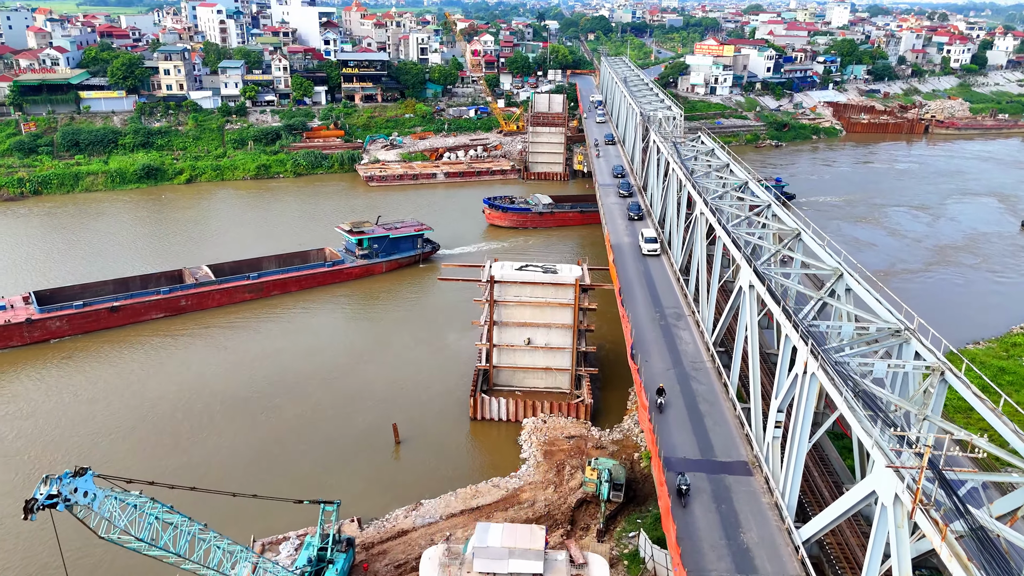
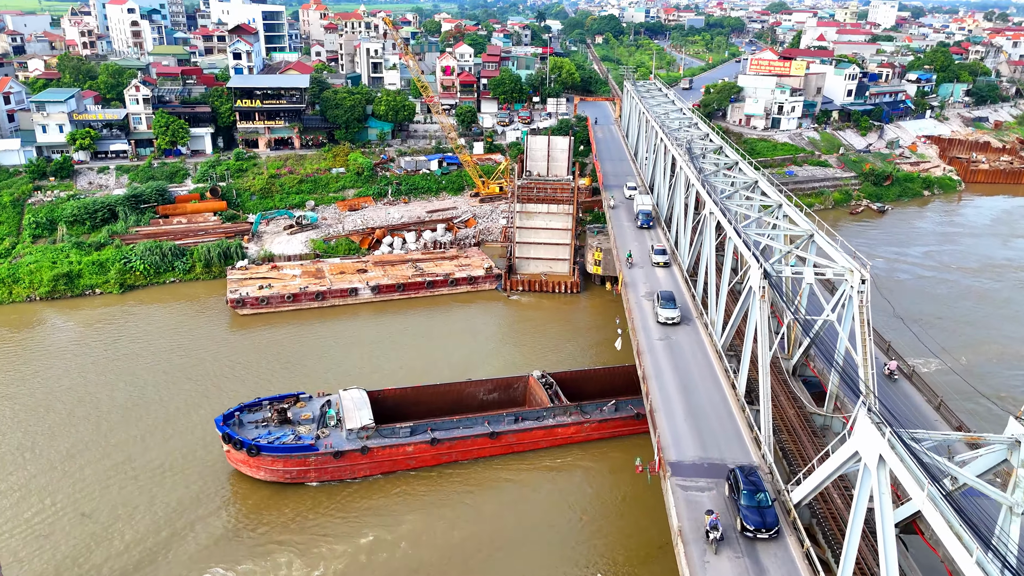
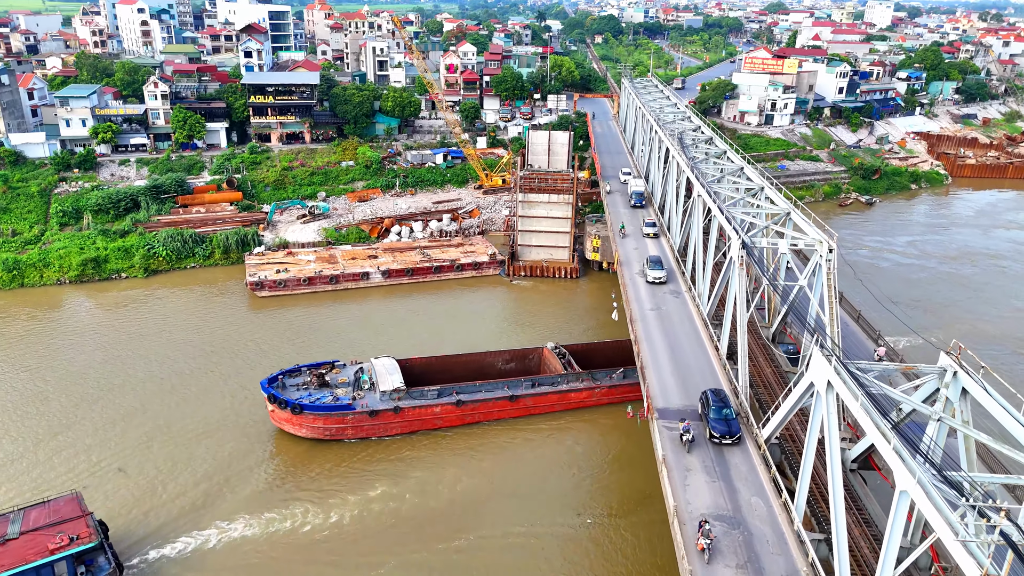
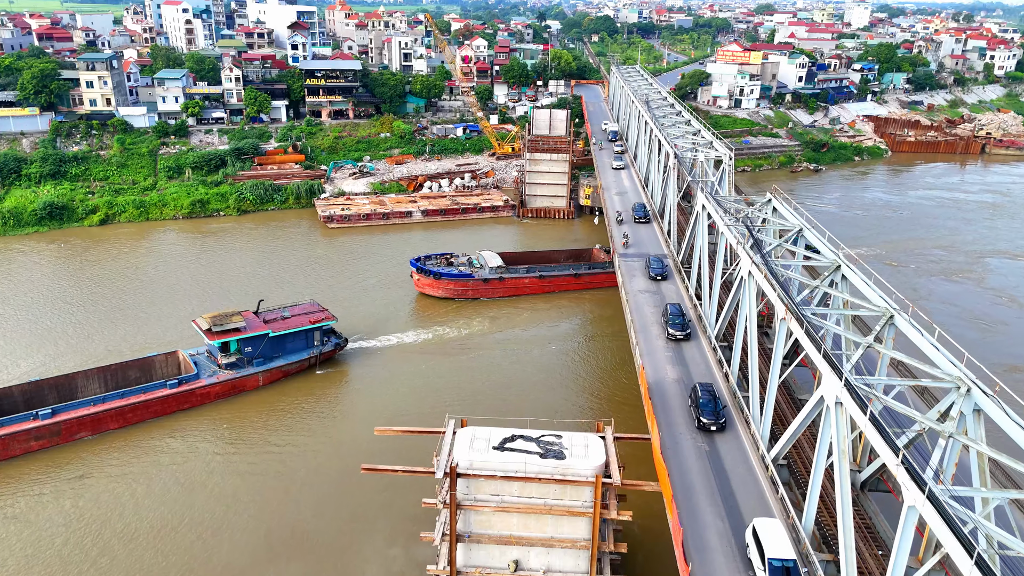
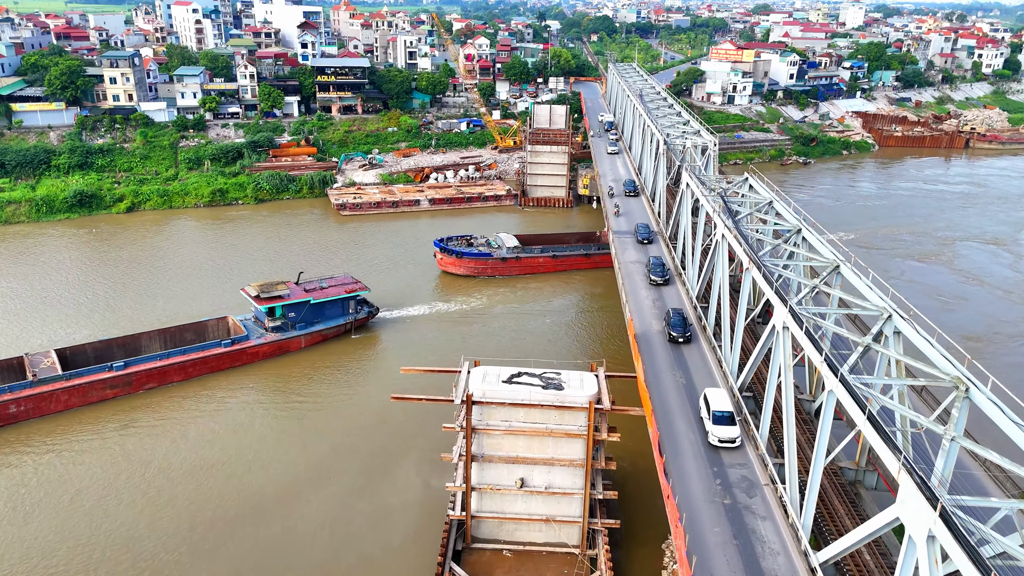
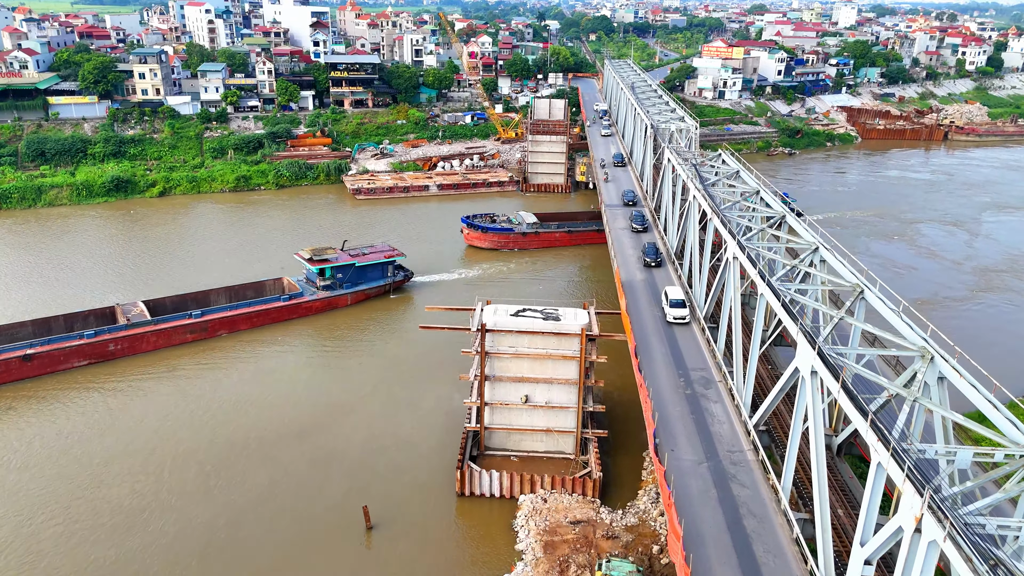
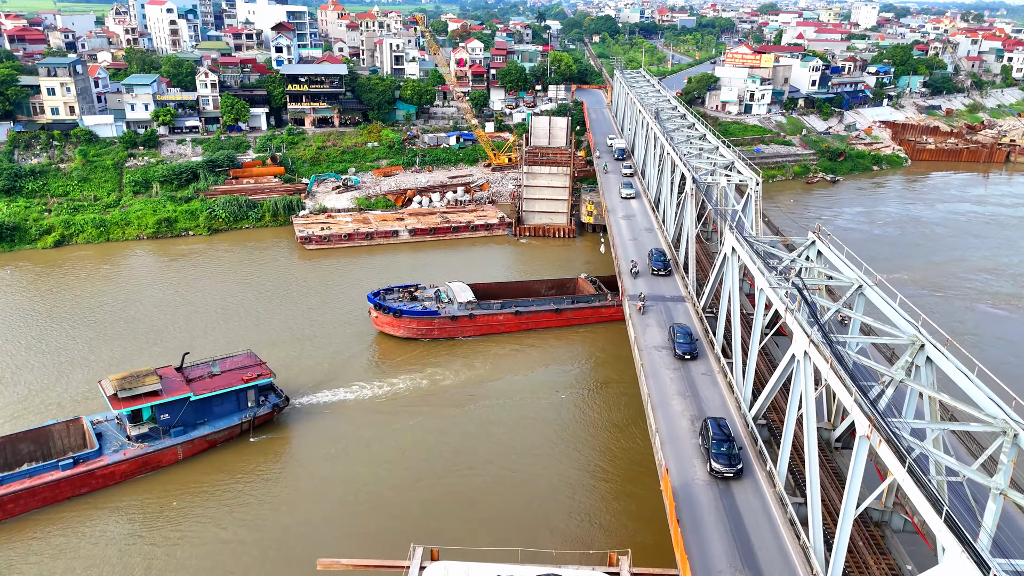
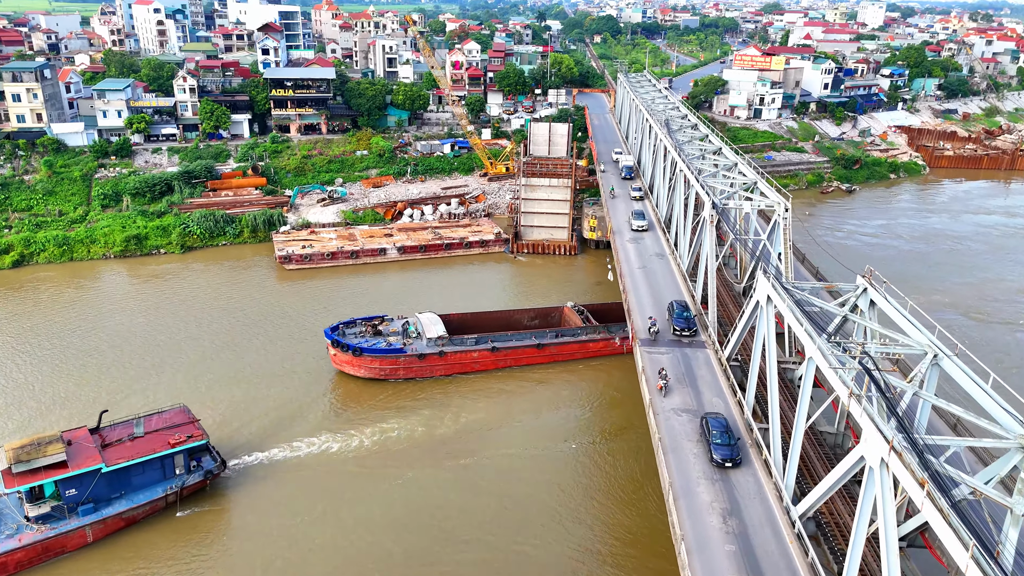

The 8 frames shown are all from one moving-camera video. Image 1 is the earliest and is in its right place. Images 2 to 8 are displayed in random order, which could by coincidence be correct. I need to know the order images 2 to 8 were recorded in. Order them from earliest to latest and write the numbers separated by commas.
6, 5, 4, 7, 8, 3, 2
